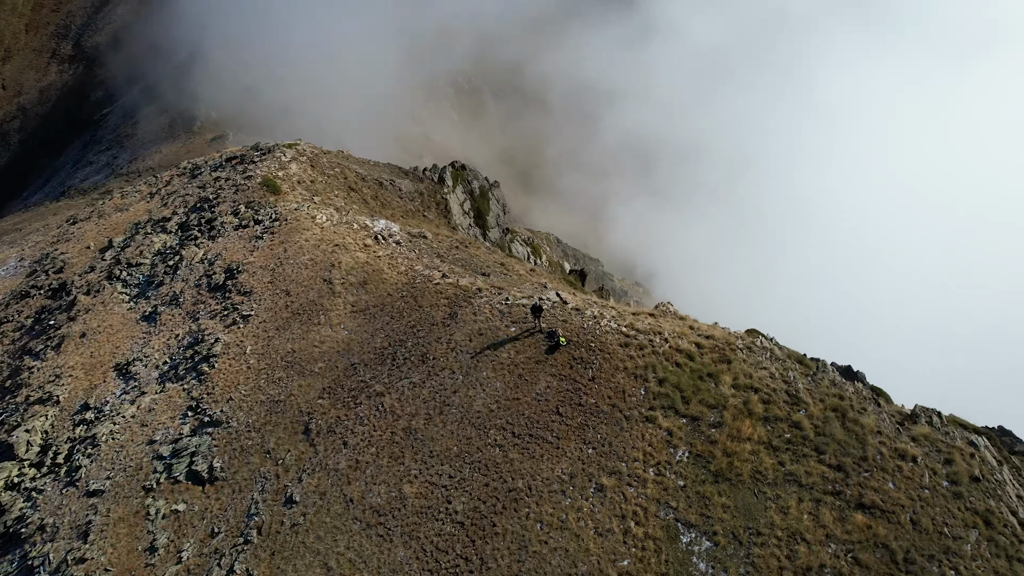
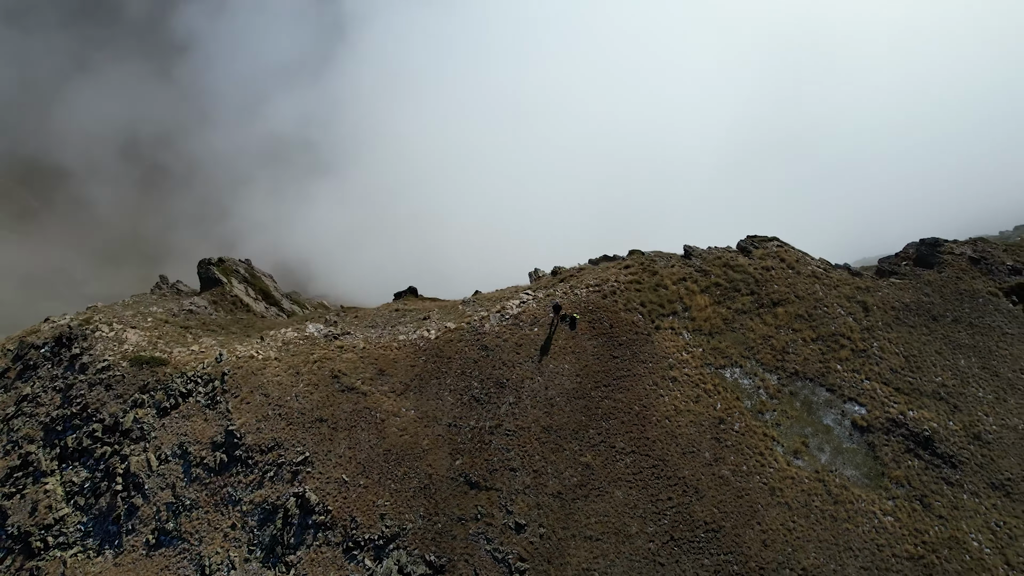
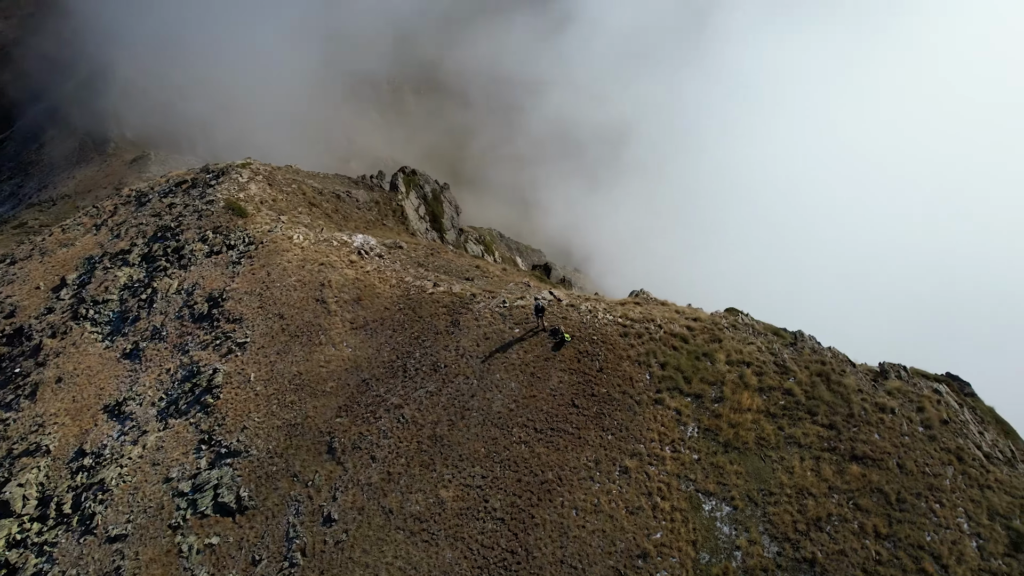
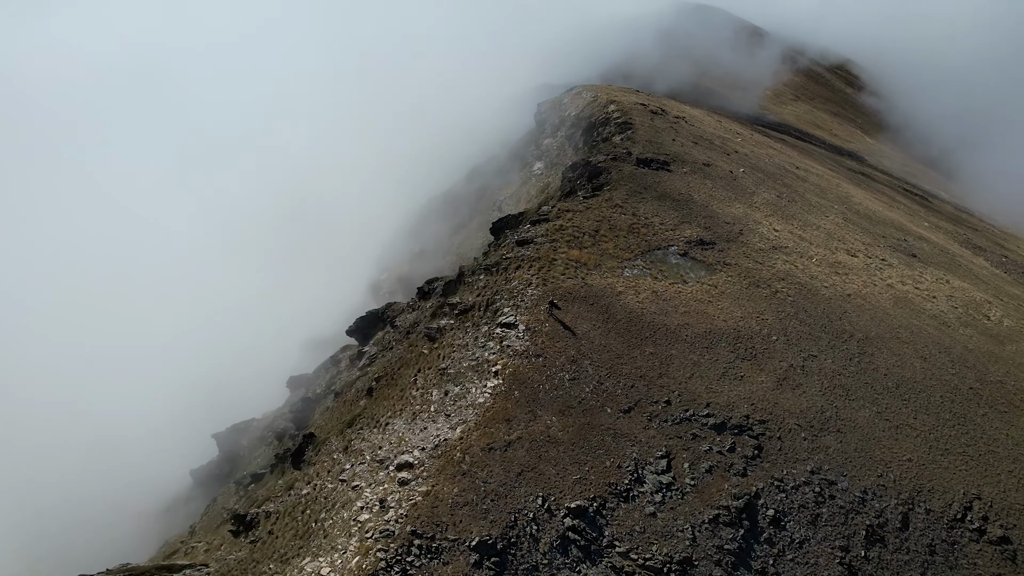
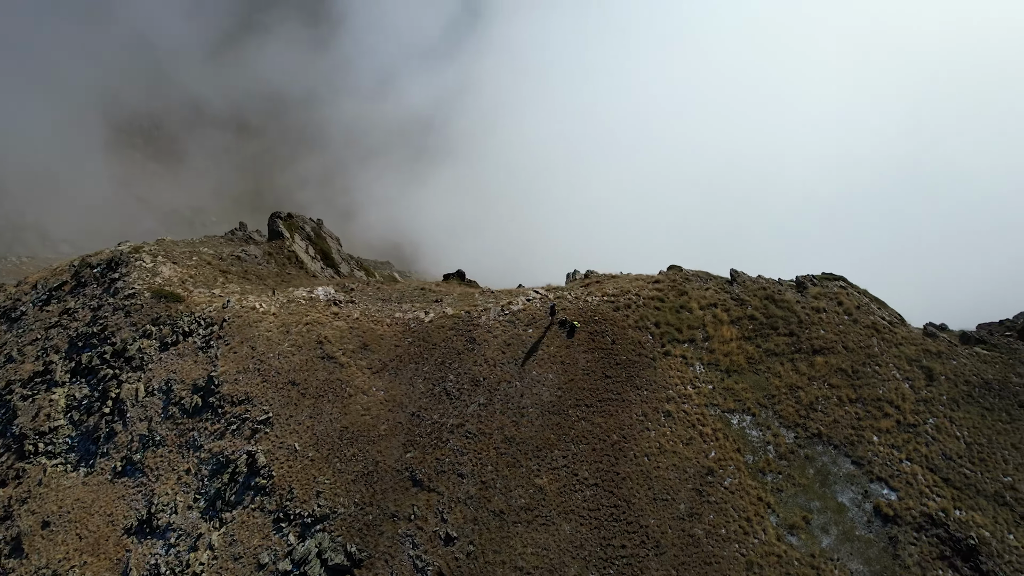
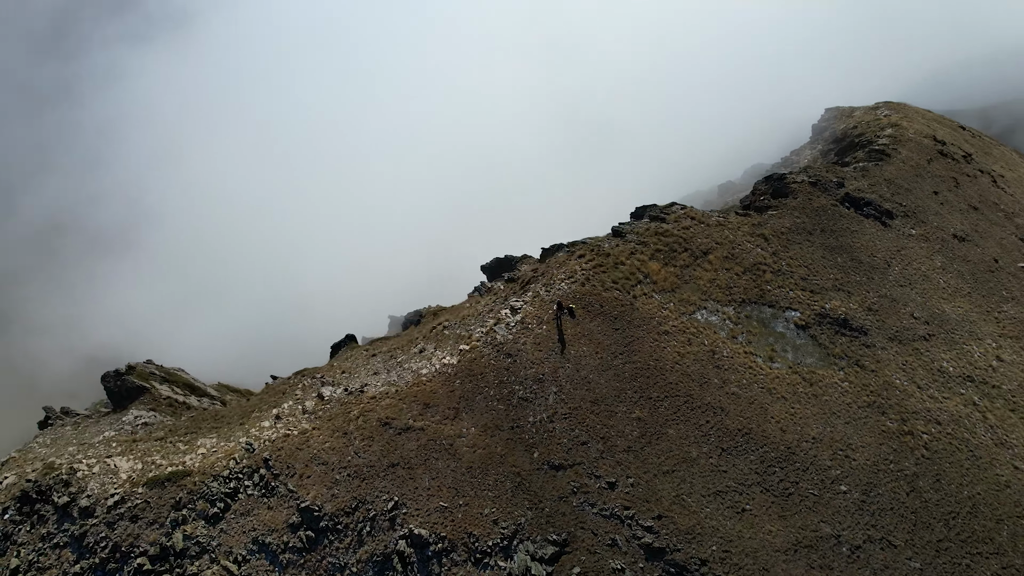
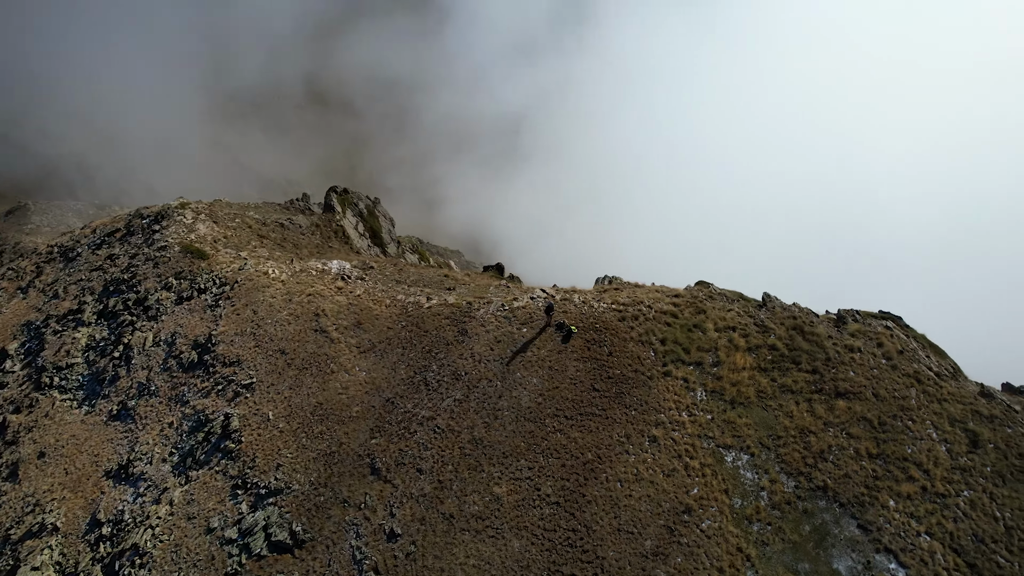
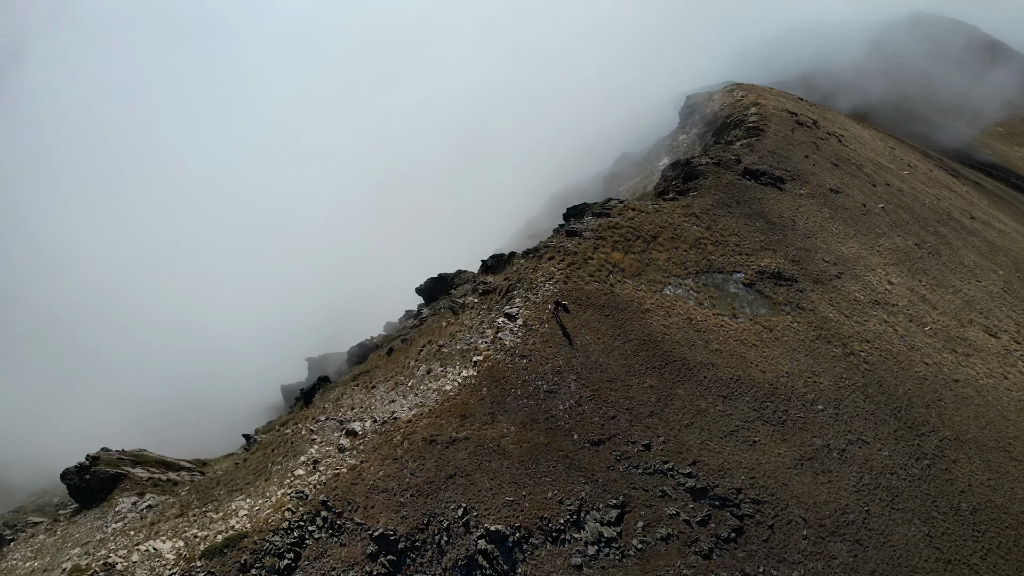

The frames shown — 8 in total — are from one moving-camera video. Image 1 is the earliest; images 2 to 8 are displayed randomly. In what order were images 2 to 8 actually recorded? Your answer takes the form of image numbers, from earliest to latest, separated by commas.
3, 7, 5, 2, 6, 8, 4
